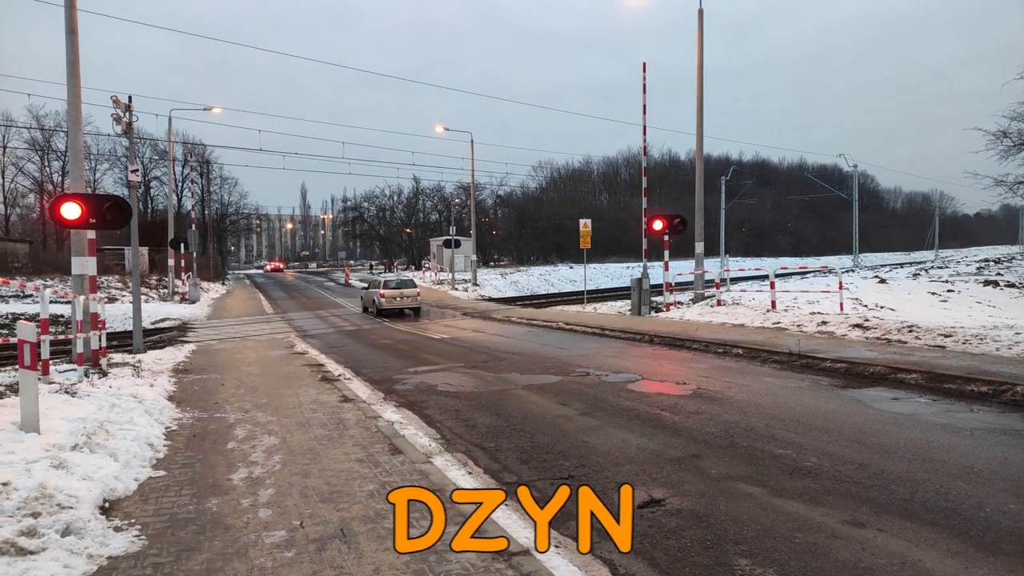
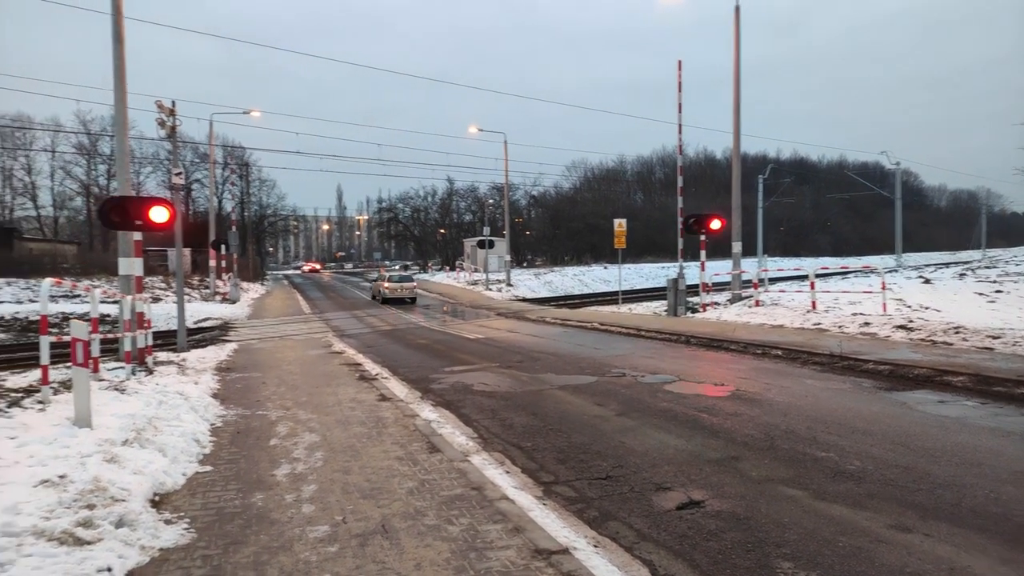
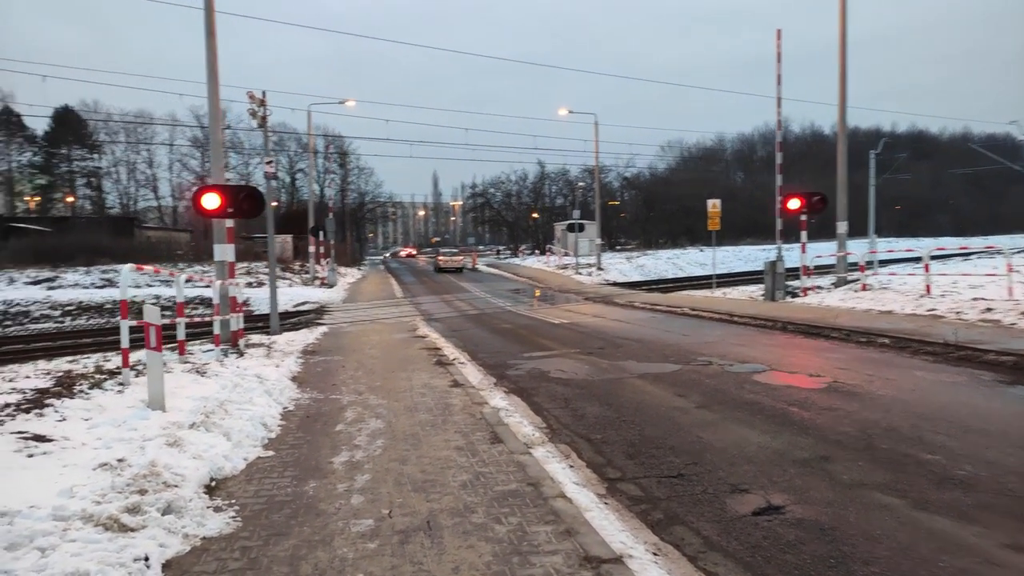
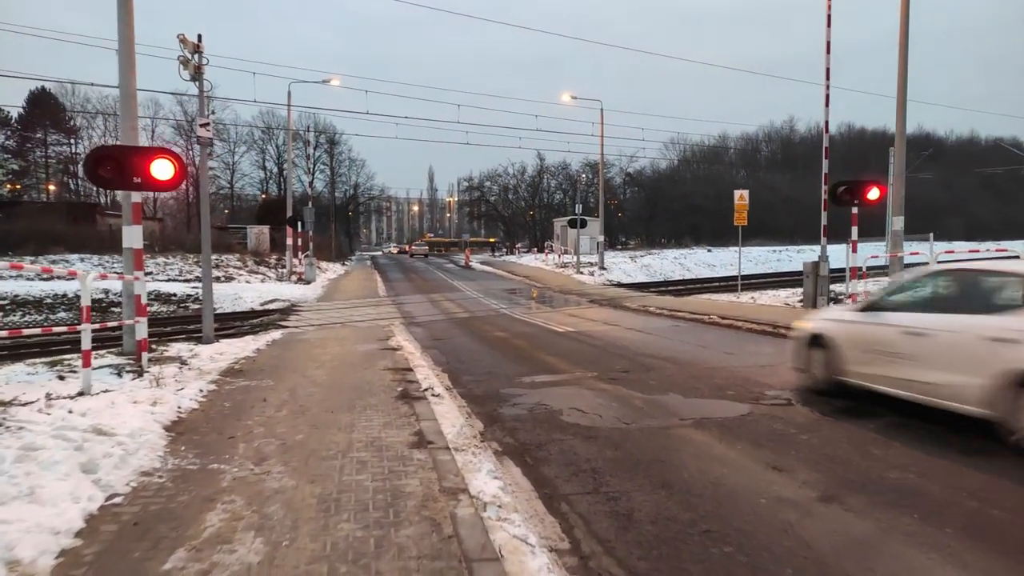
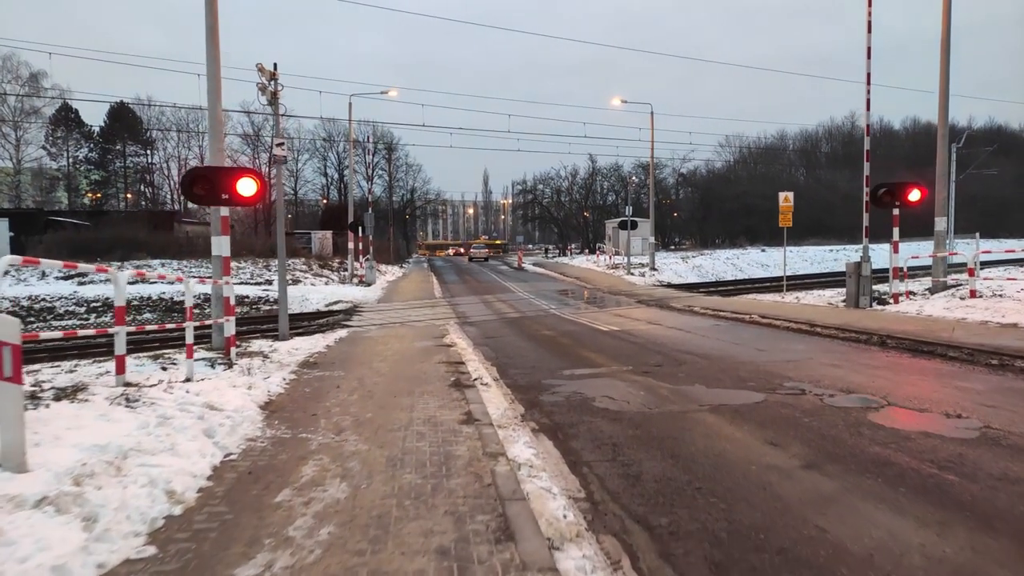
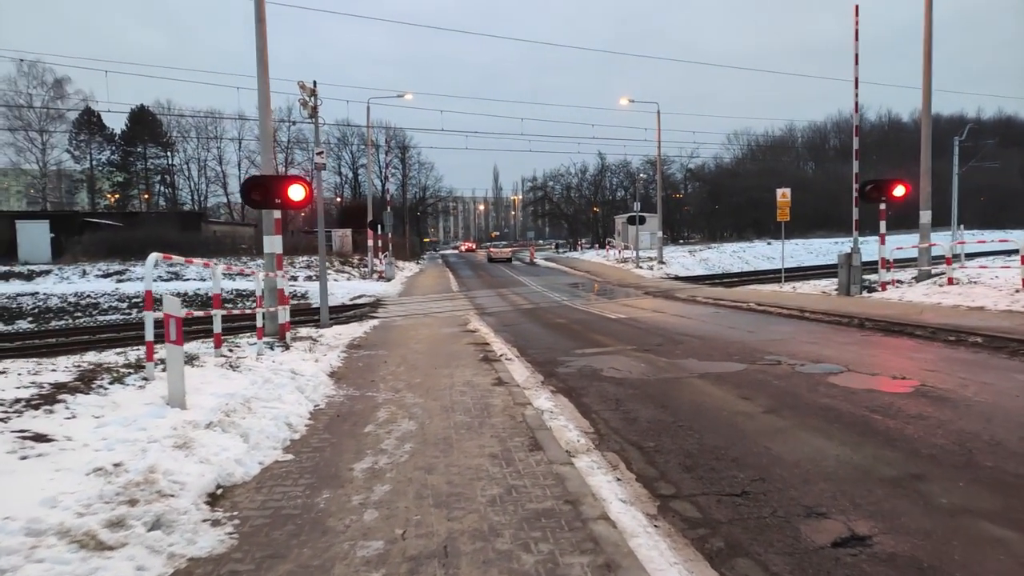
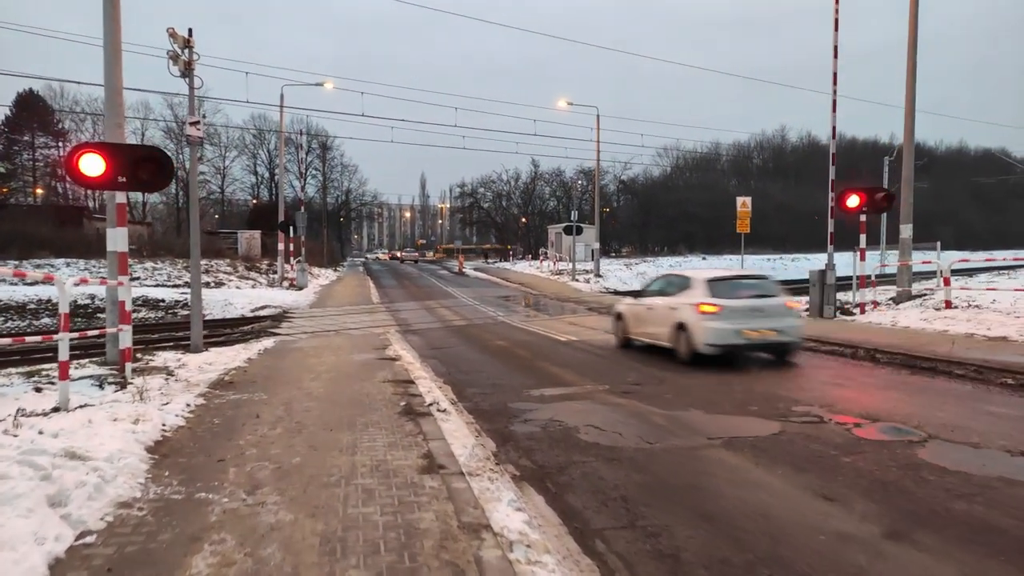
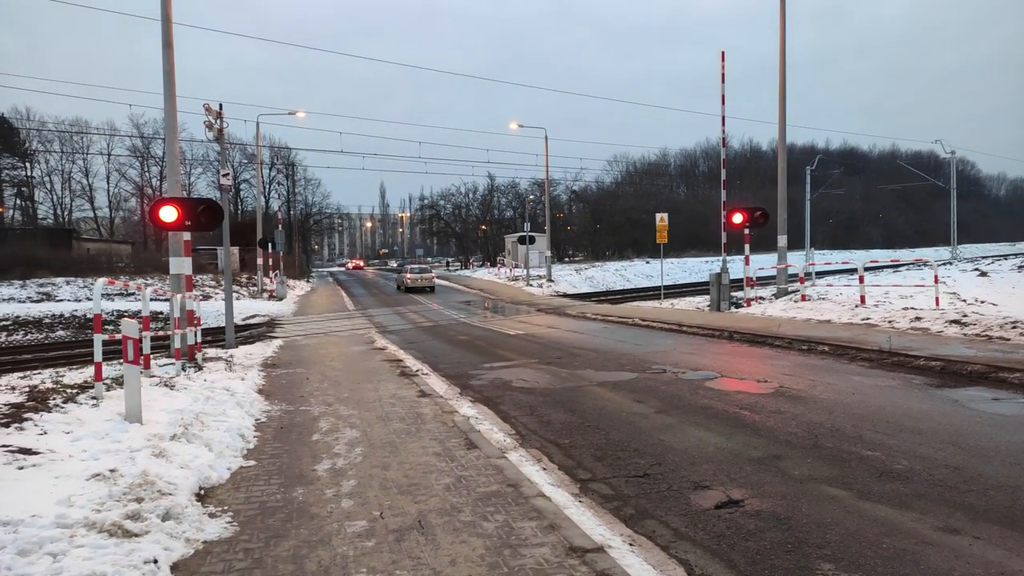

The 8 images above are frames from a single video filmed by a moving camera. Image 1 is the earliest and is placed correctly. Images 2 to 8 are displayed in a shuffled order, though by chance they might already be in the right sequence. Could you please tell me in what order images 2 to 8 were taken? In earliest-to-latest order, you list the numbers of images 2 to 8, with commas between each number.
2, 8, 3, 6, 5, 4, 7
